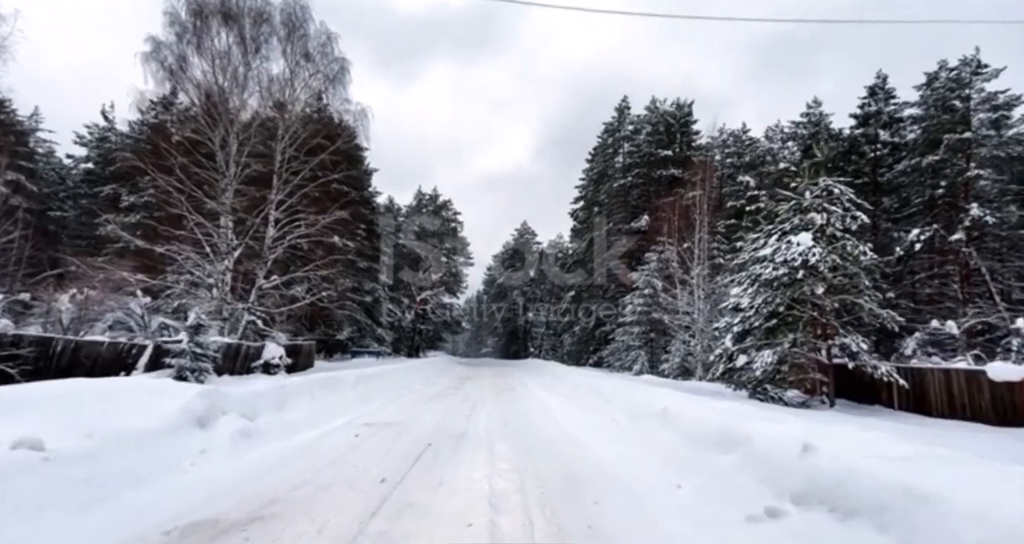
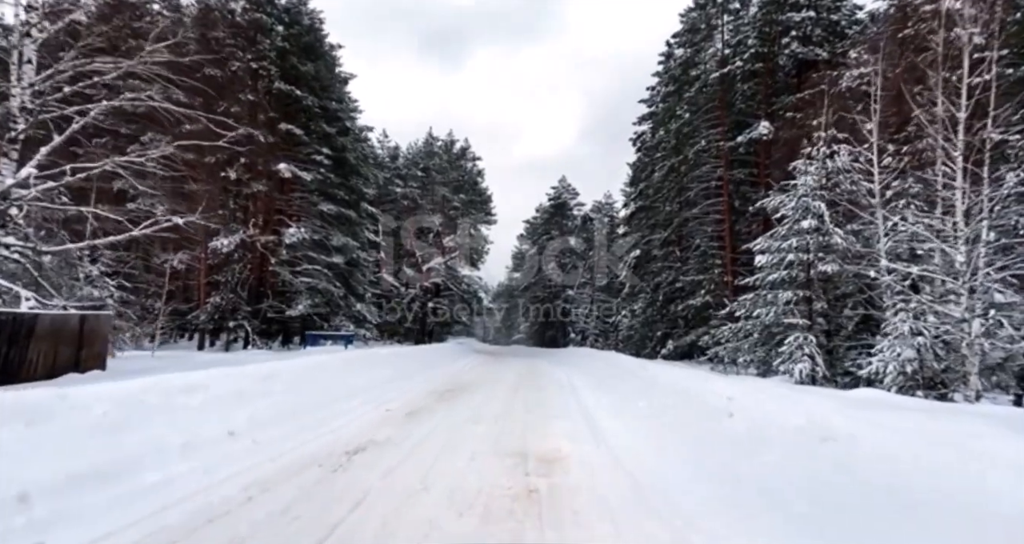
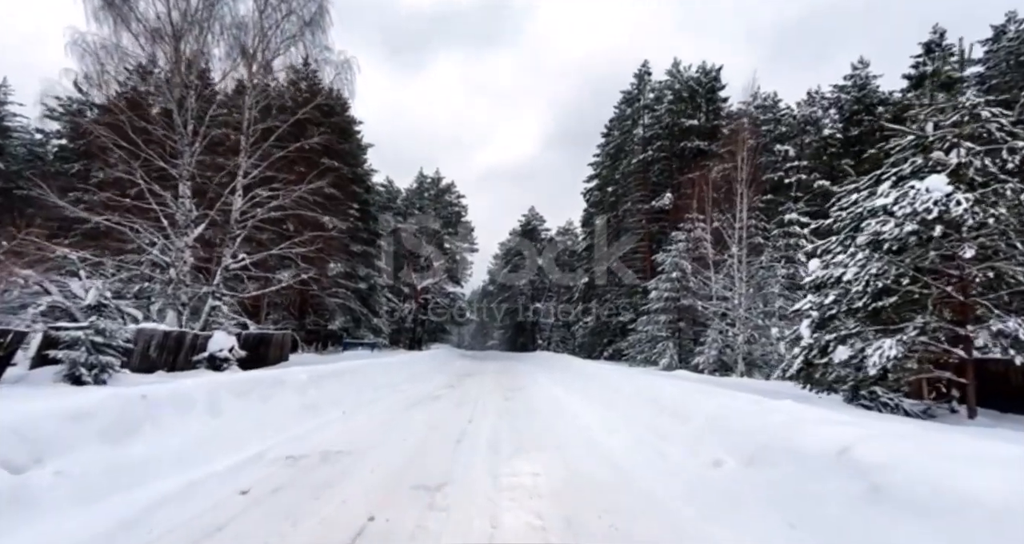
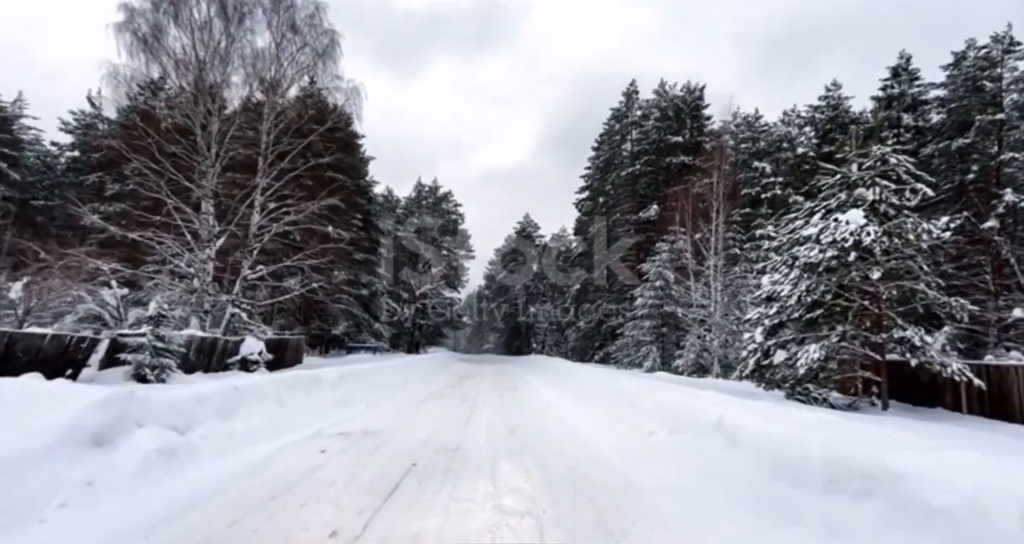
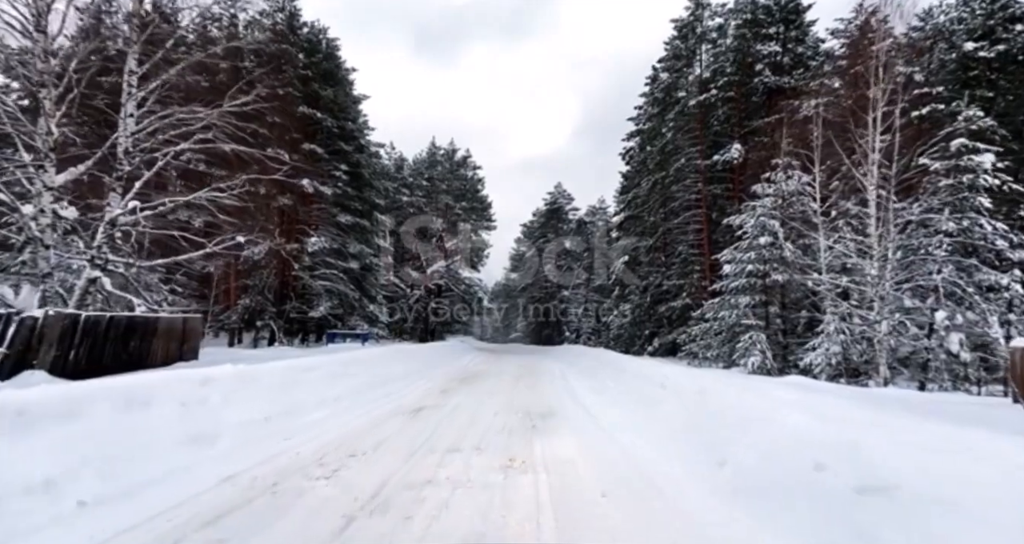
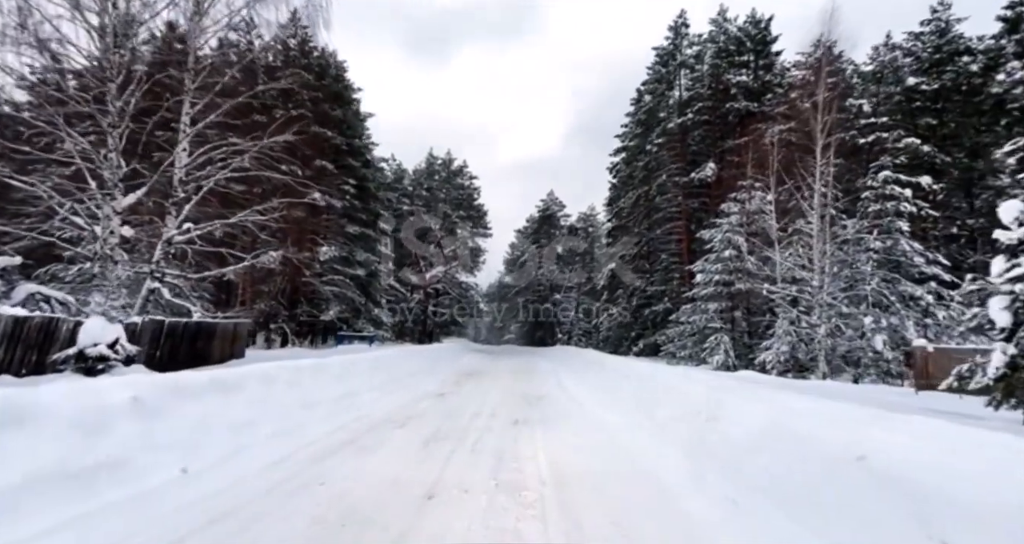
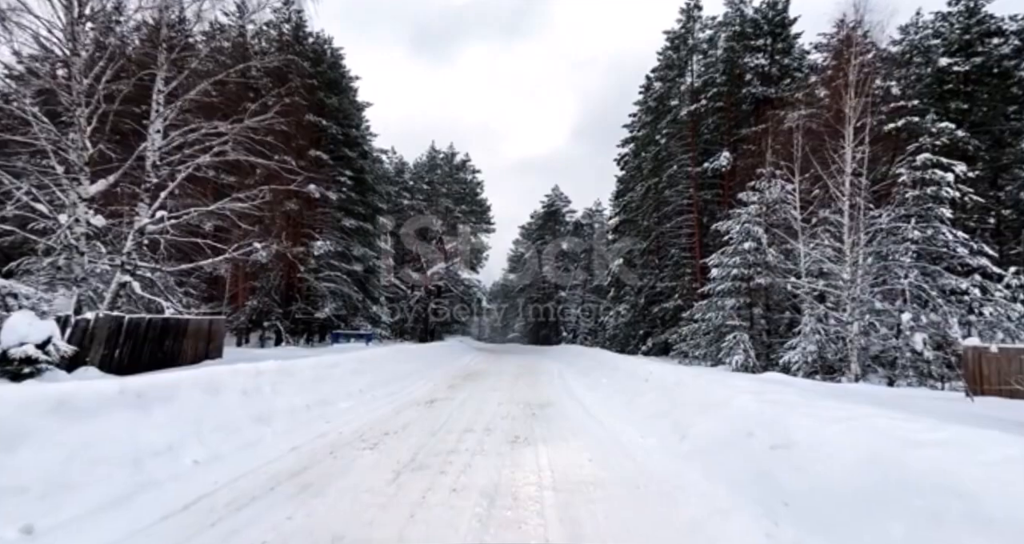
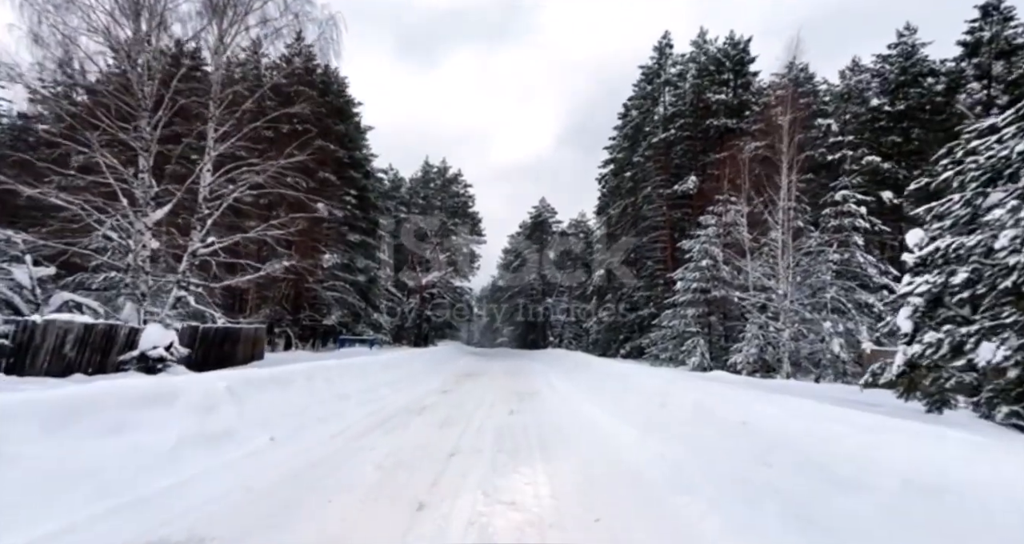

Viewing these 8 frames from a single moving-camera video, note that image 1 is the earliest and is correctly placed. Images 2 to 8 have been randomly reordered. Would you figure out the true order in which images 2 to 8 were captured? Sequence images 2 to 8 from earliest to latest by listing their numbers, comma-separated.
4, 3, 8, 6, 7, 5, 2
